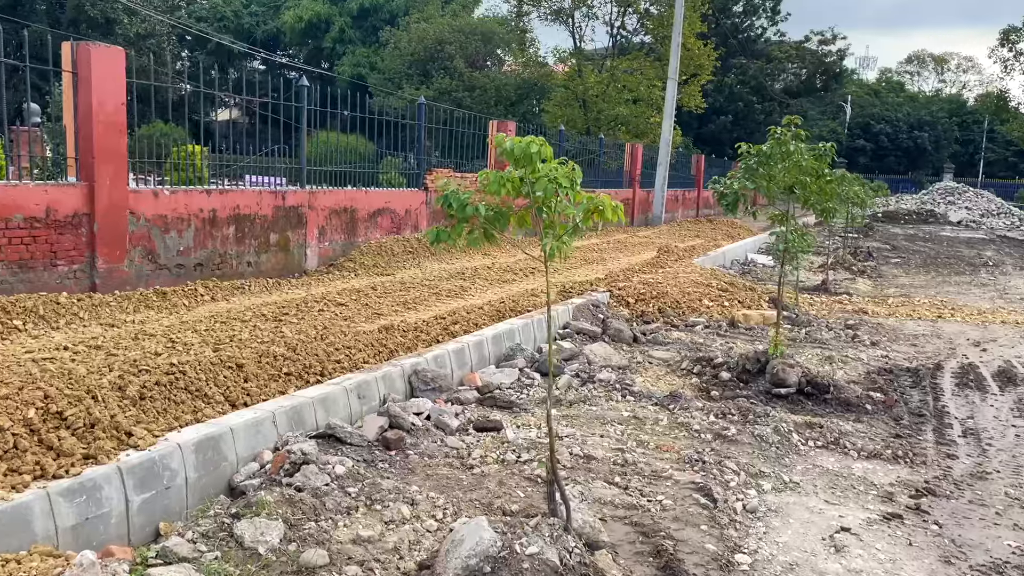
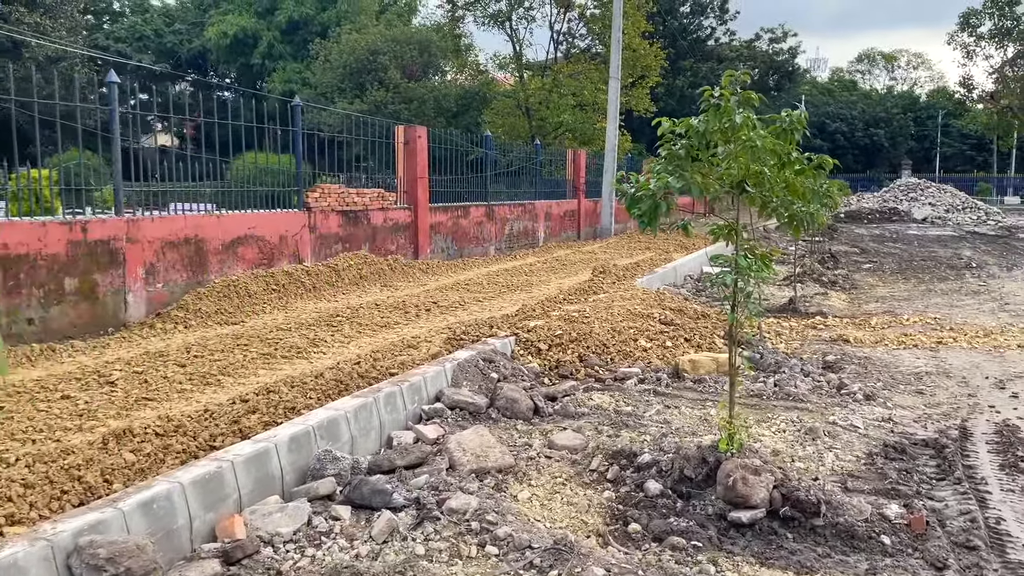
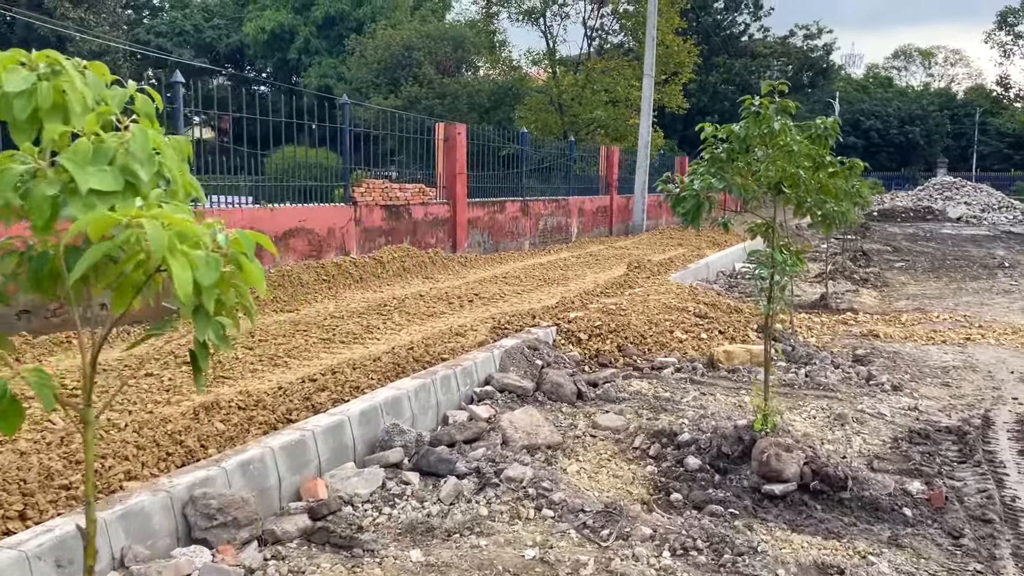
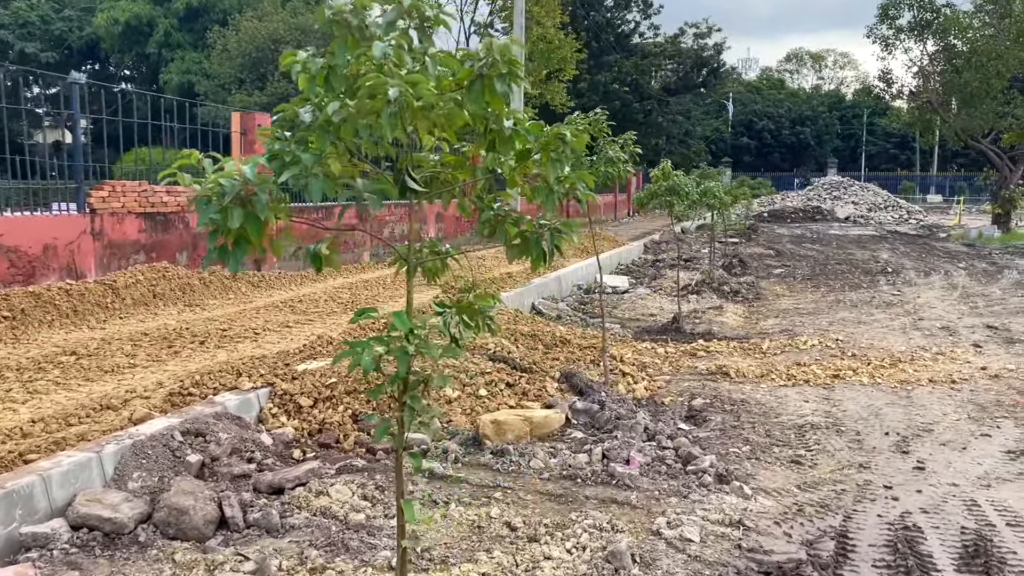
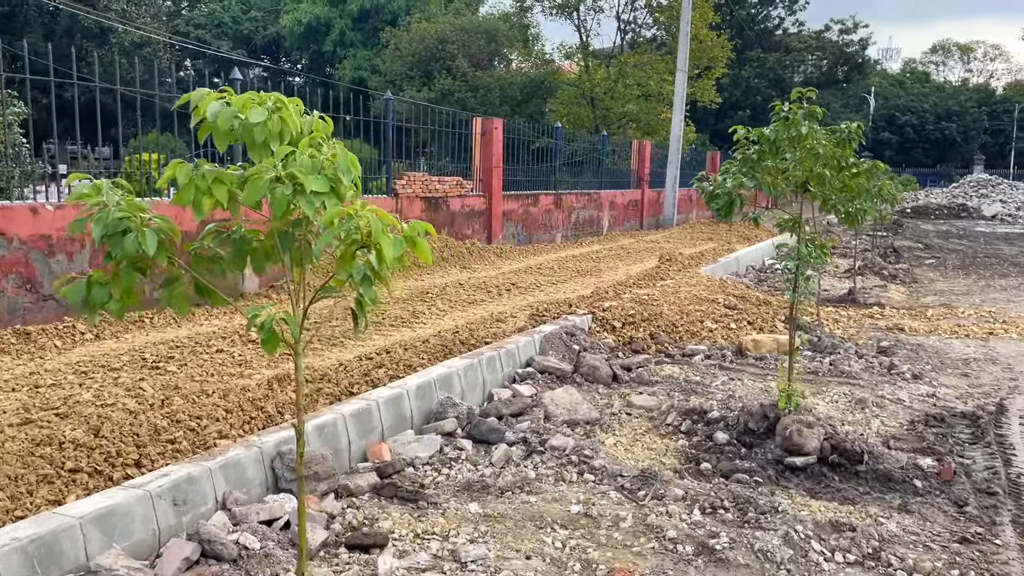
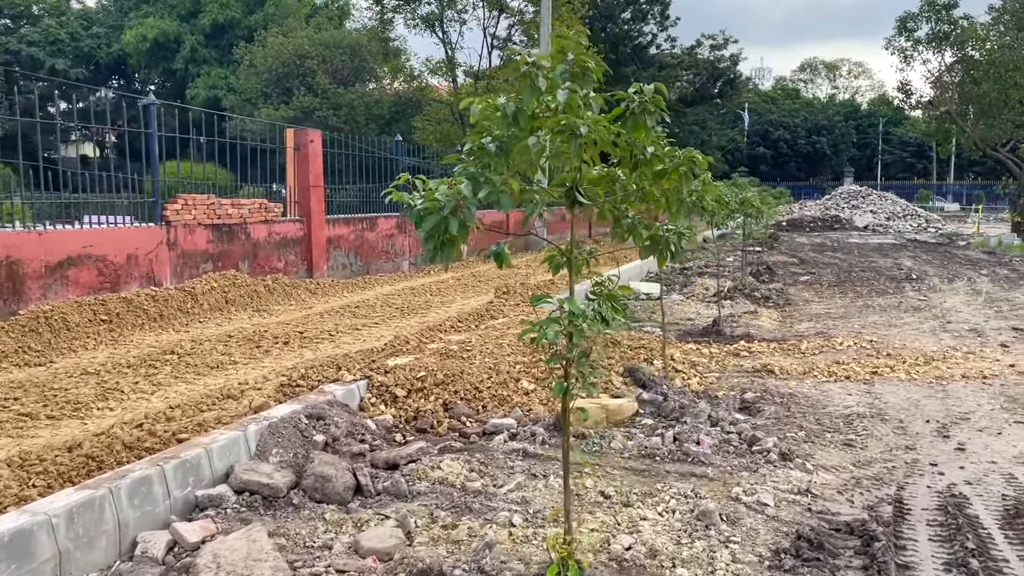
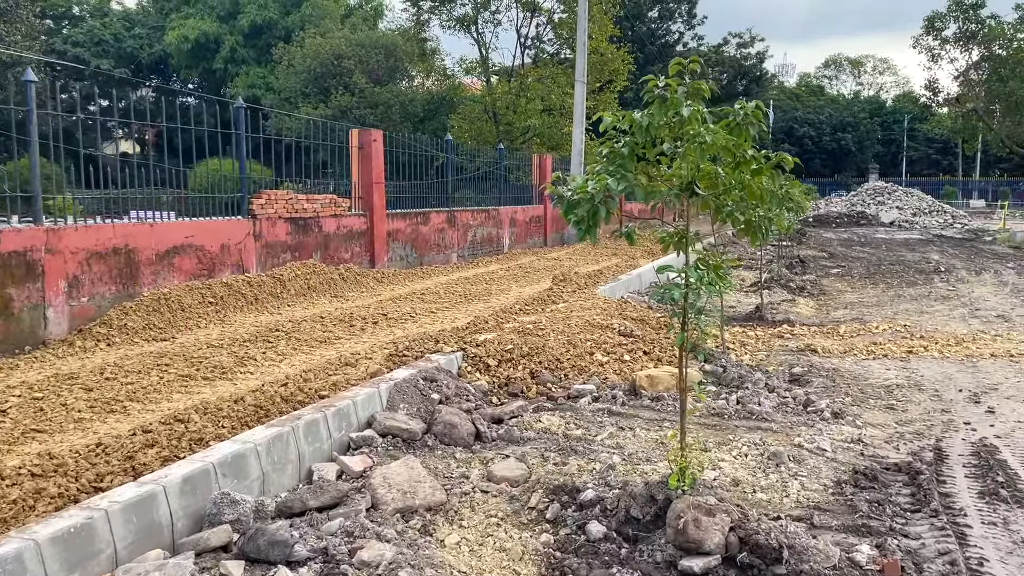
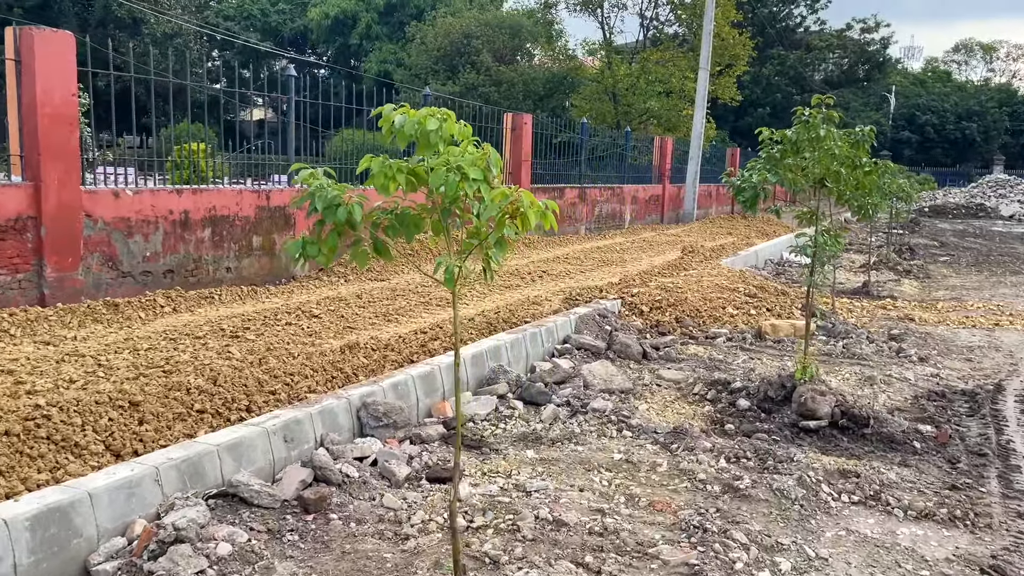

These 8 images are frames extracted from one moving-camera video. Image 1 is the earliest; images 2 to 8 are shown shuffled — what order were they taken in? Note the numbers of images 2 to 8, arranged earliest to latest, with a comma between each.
8, 5, 3, 2, 7, 6, 4
